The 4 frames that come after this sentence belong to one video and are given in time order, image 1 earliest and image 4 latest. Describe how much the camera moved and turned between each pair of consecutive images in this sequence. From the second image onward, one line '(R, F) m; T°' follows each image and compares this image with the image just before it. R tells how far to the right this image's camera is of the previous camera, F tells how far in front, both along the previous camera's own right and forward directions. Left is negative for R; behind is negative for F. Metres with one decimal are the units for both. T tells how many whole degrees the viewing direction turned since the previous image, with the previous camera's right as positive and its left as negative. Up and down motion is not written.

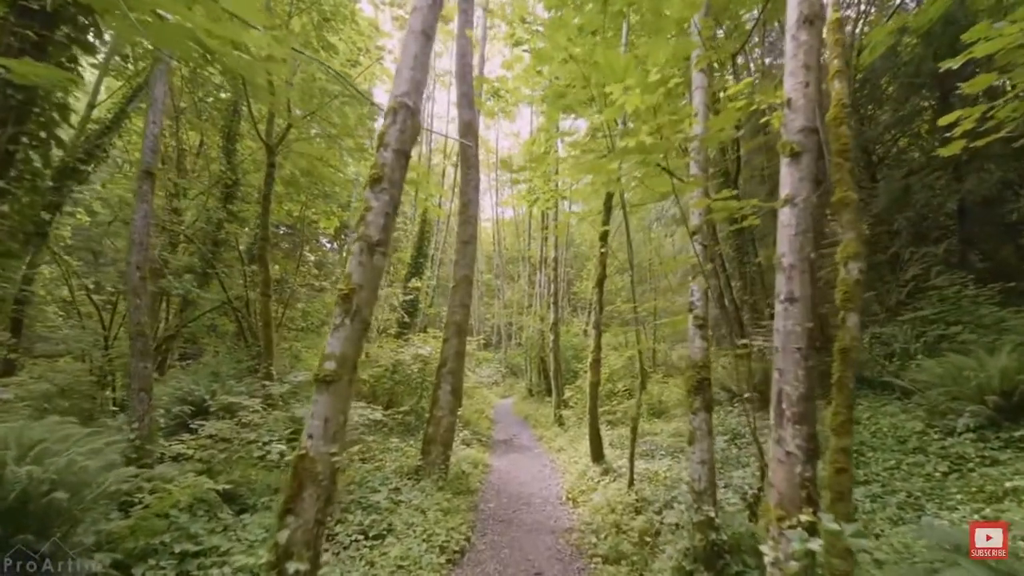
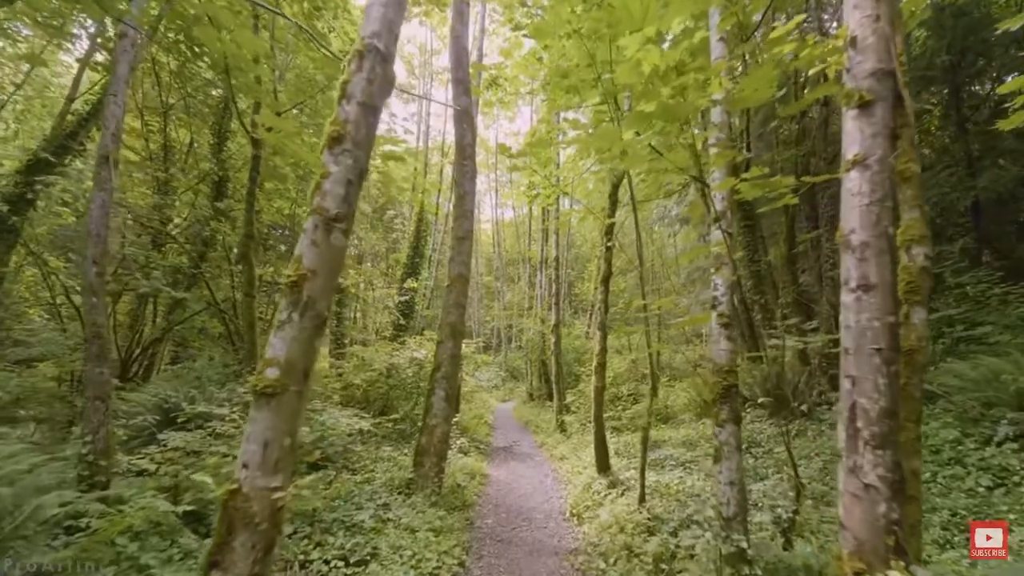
(0.0, +0.5) m; 0°
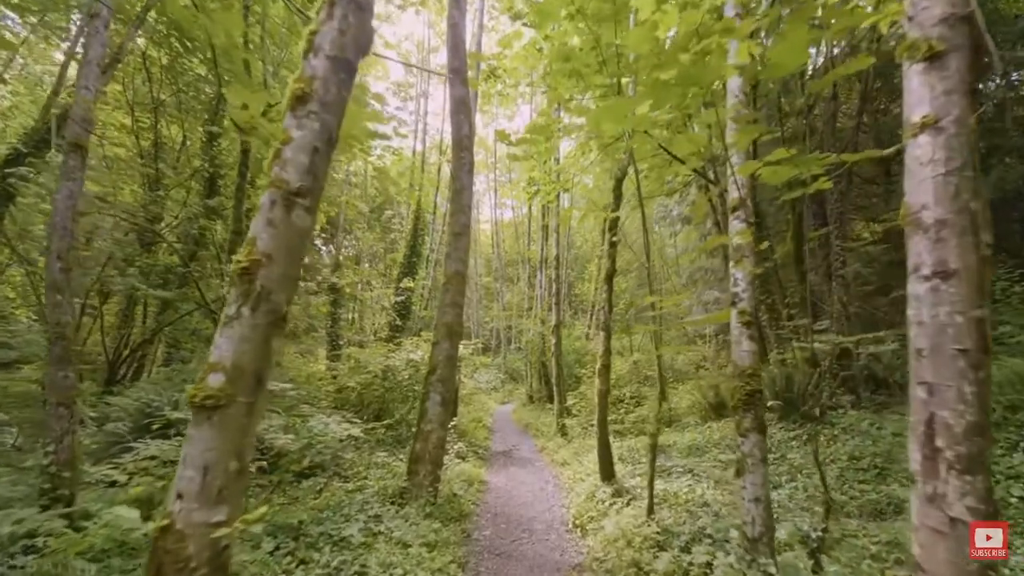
(0.0, +0.3) m; 0°
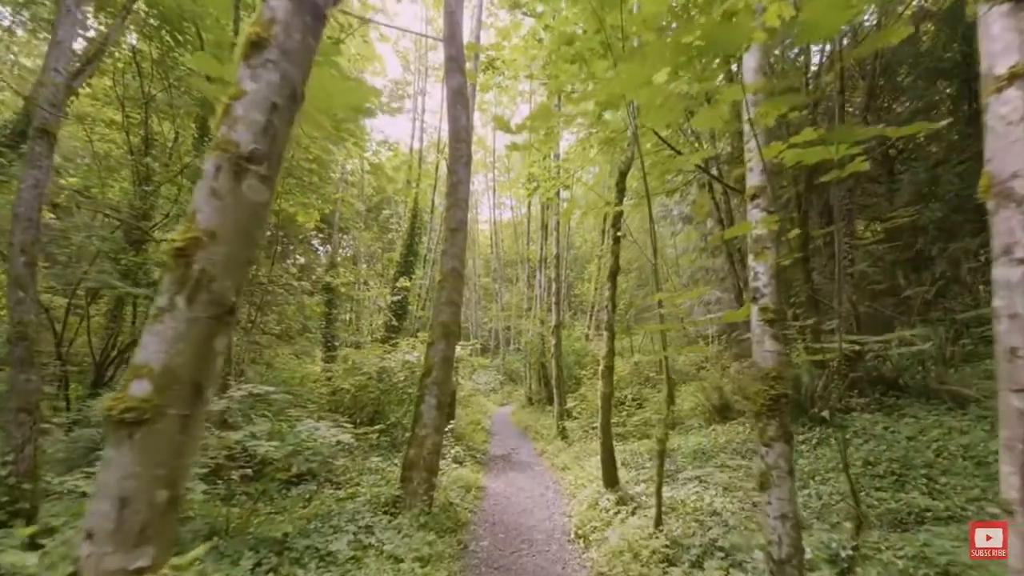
(0.0, +0.3) m; 0°
